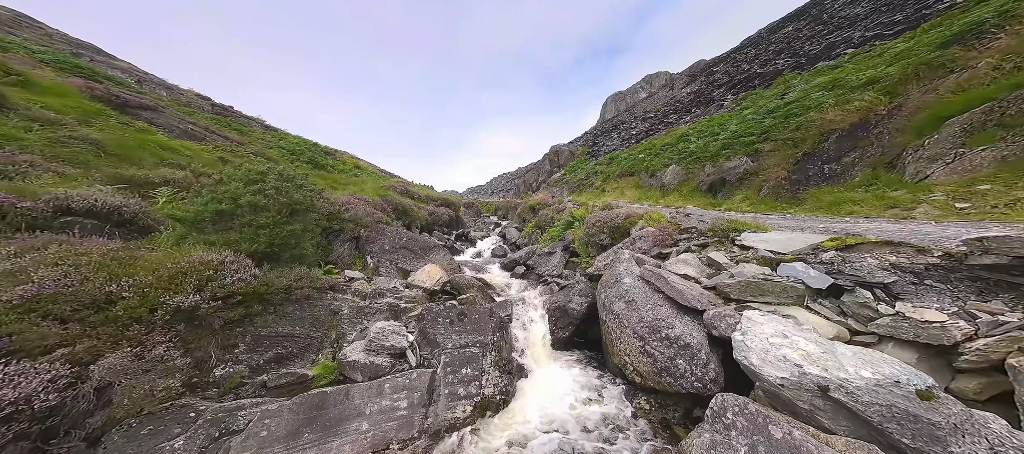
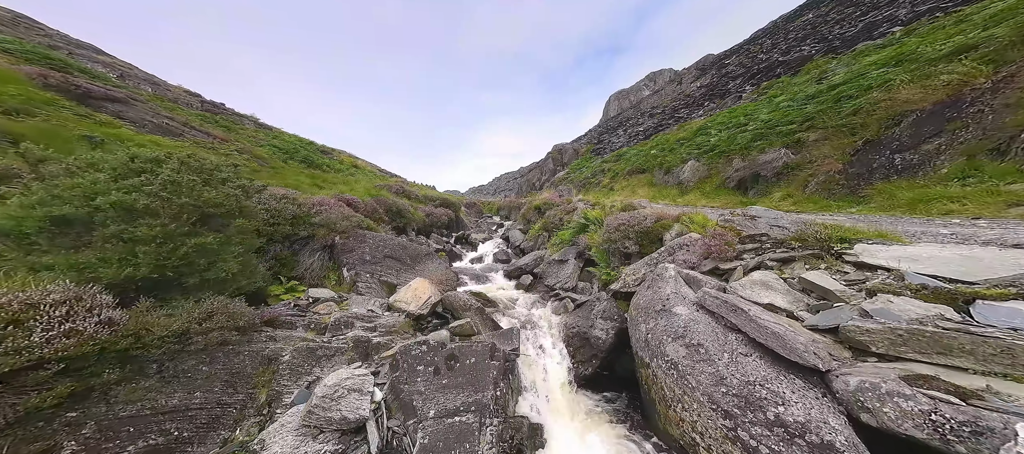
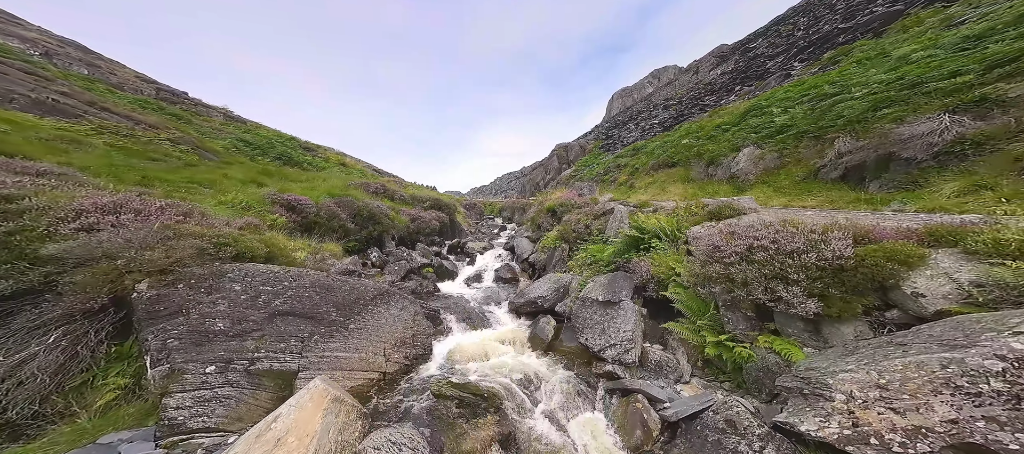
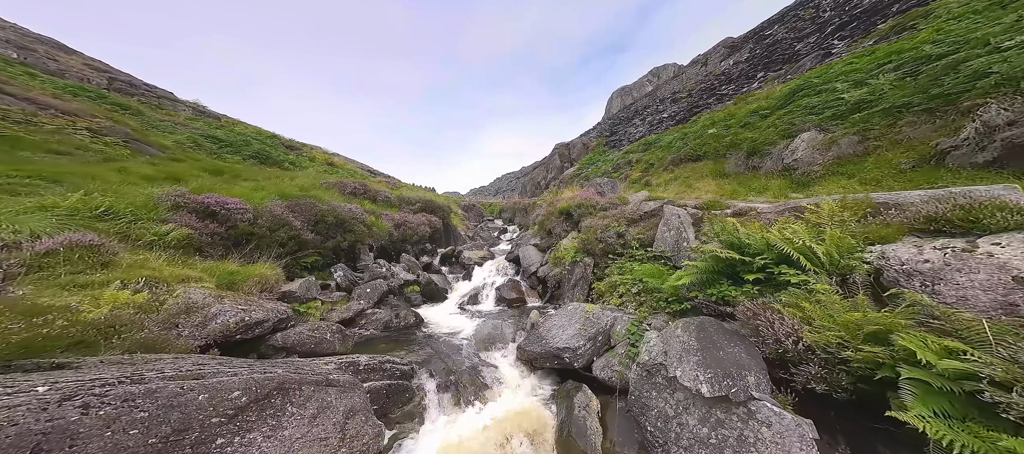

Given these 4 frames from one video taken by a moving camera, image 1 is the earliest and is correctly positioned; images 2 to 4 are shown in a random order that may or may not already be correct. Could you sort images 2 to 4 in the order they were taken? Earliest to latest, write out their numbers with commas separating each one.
2, 3, 4
